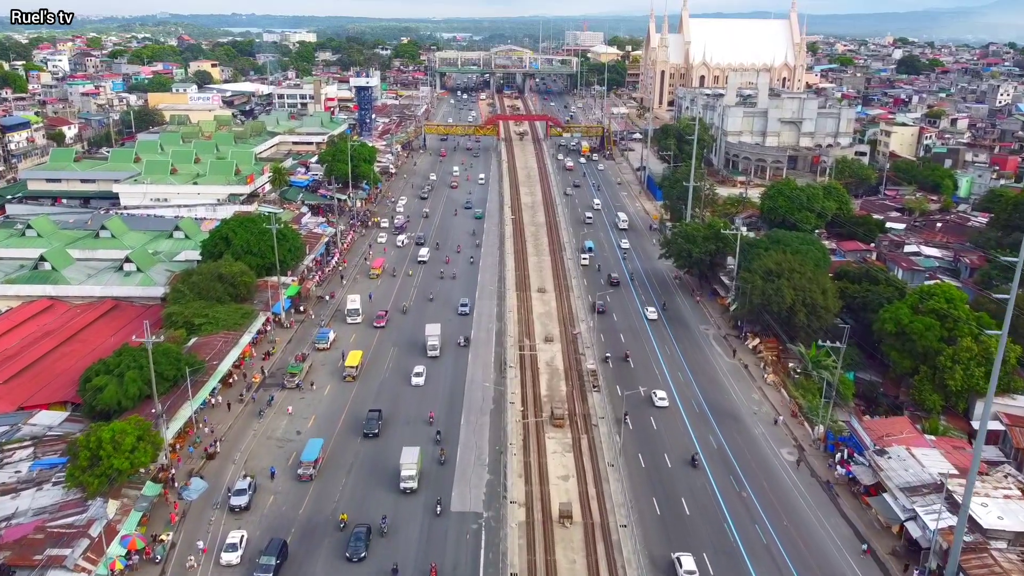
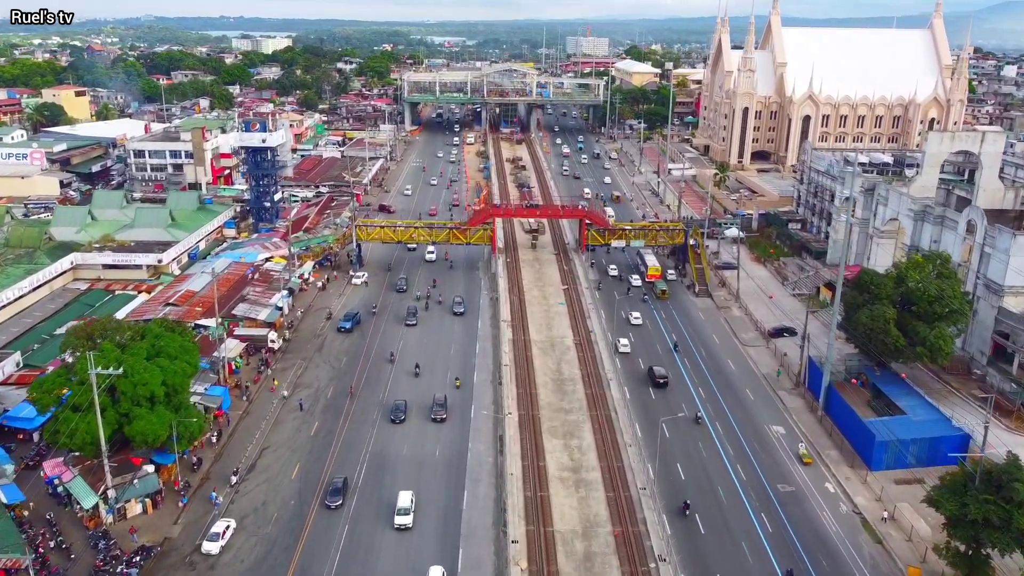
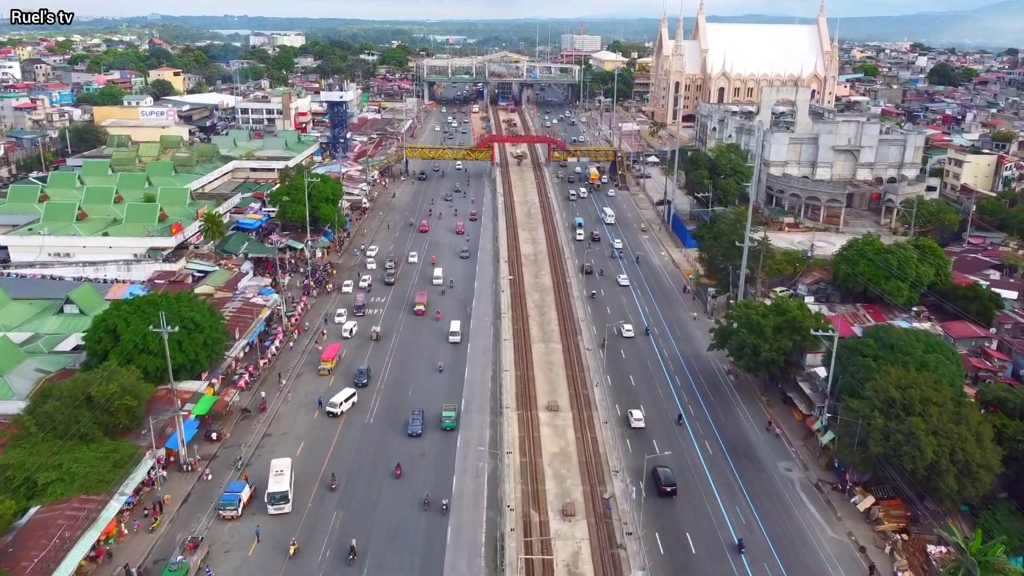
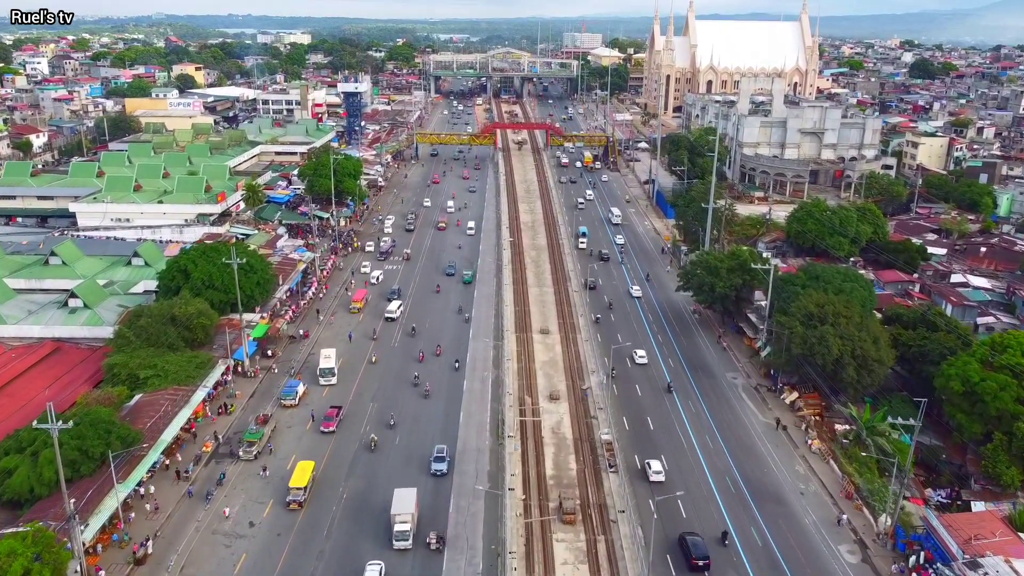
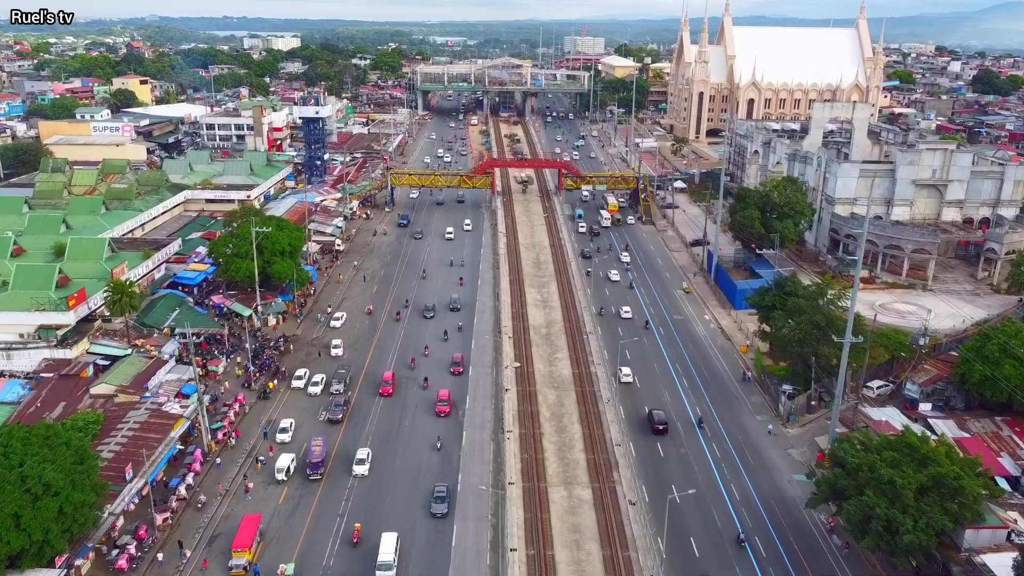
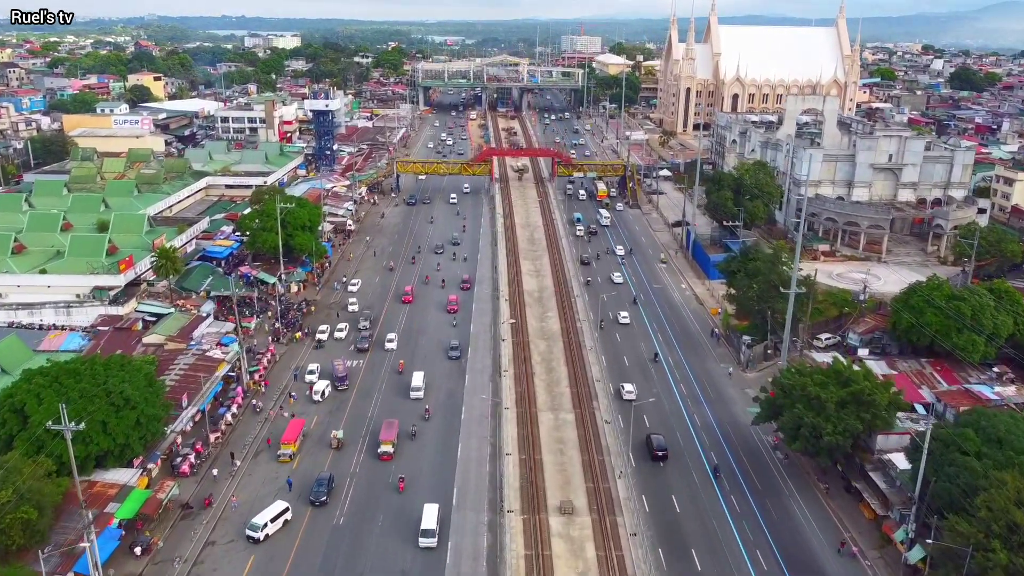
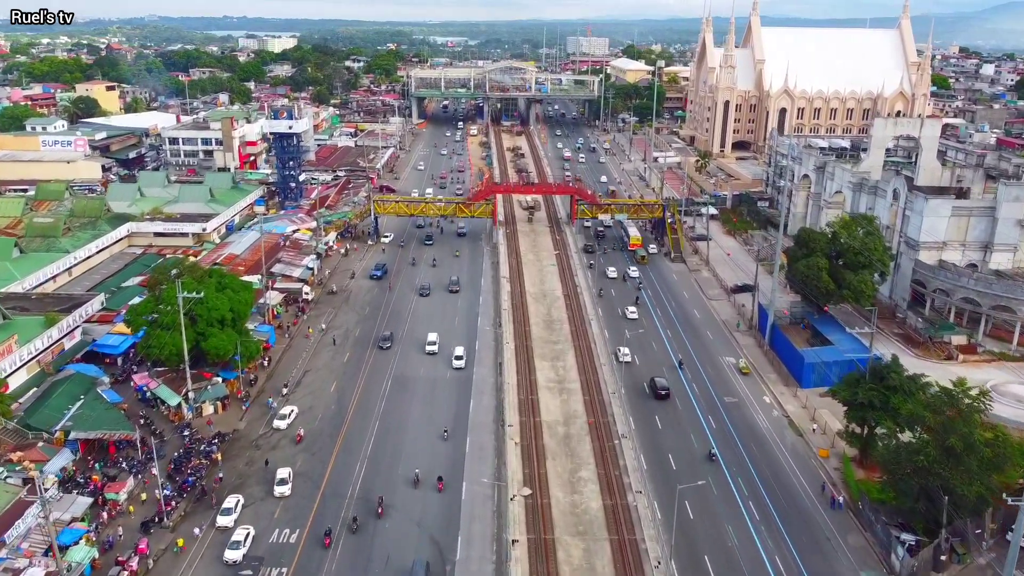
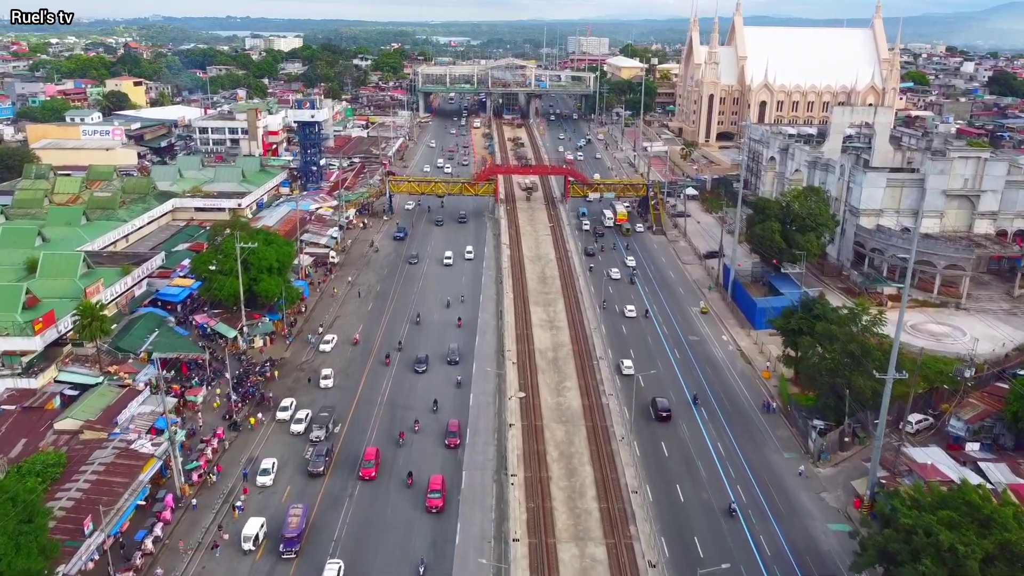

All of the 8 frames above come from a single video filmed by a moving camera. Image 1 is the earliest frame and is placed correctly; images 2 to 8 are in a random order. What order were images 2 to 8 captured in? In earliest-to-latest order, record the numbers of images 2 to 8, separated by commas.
4, 3, 6, 5, 8, 7, 2
